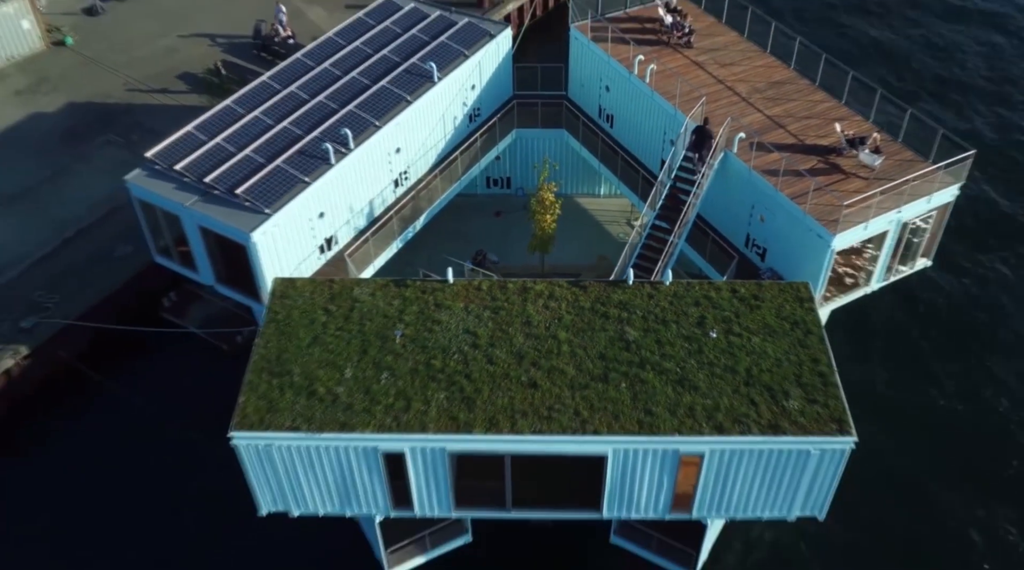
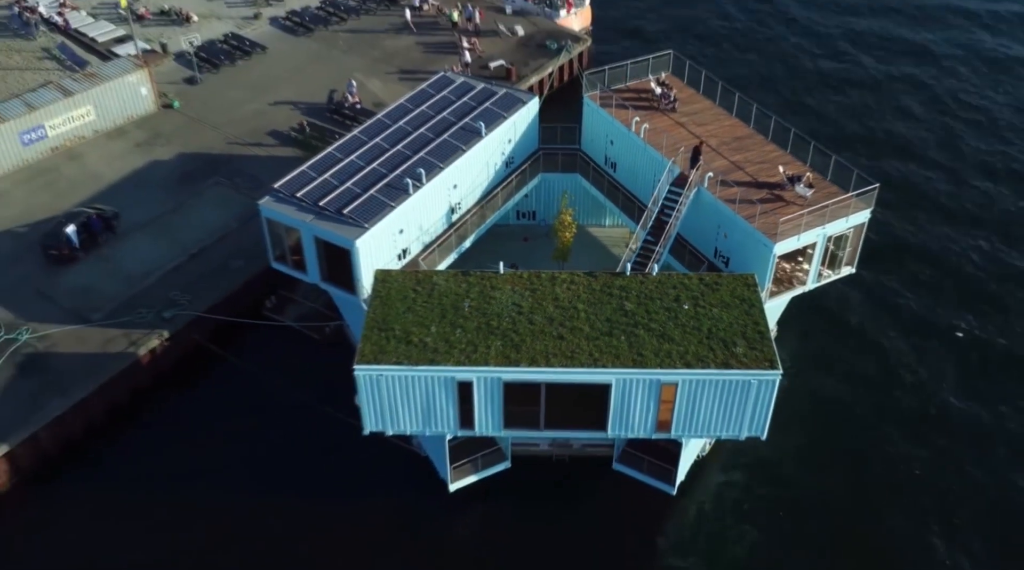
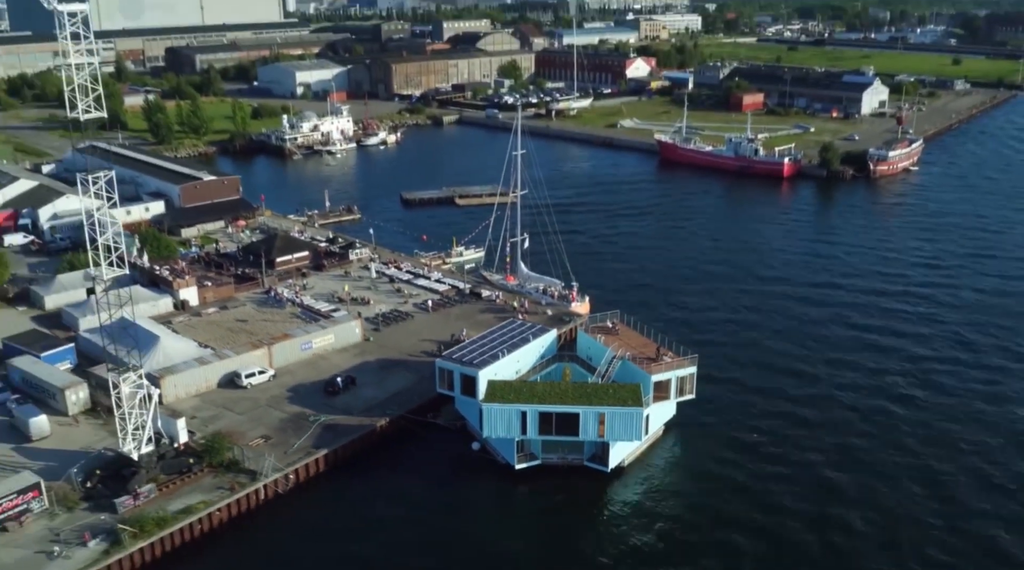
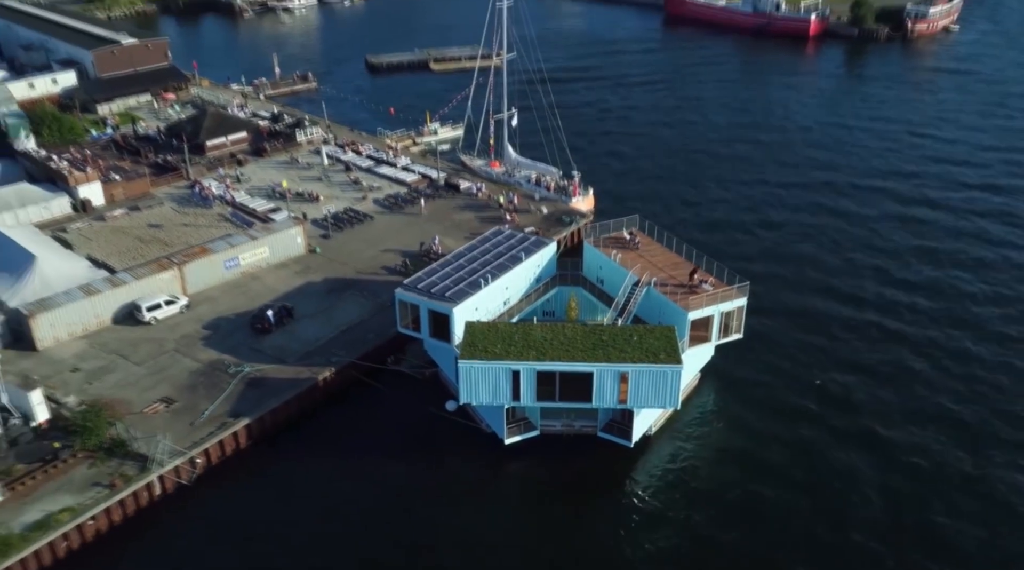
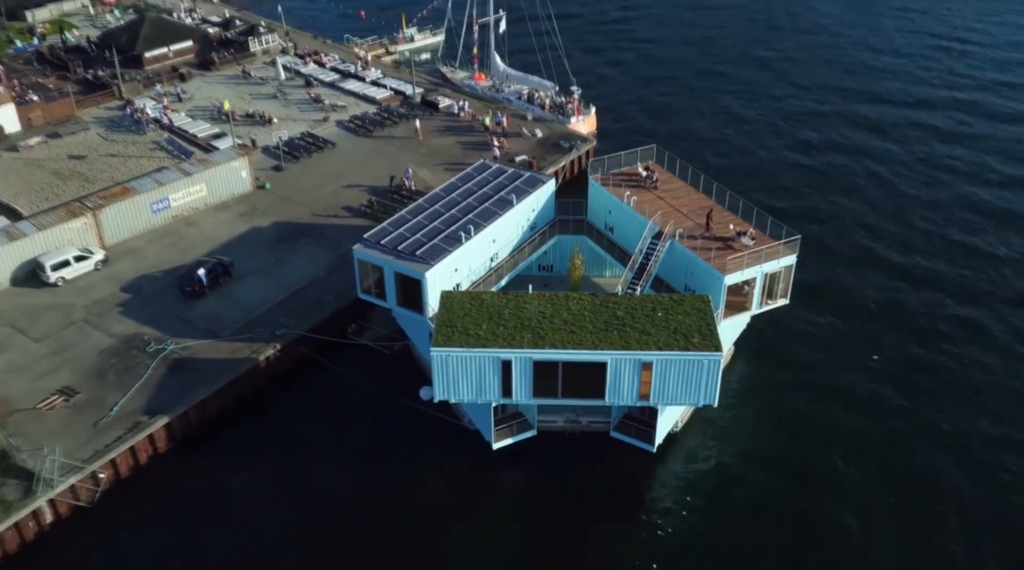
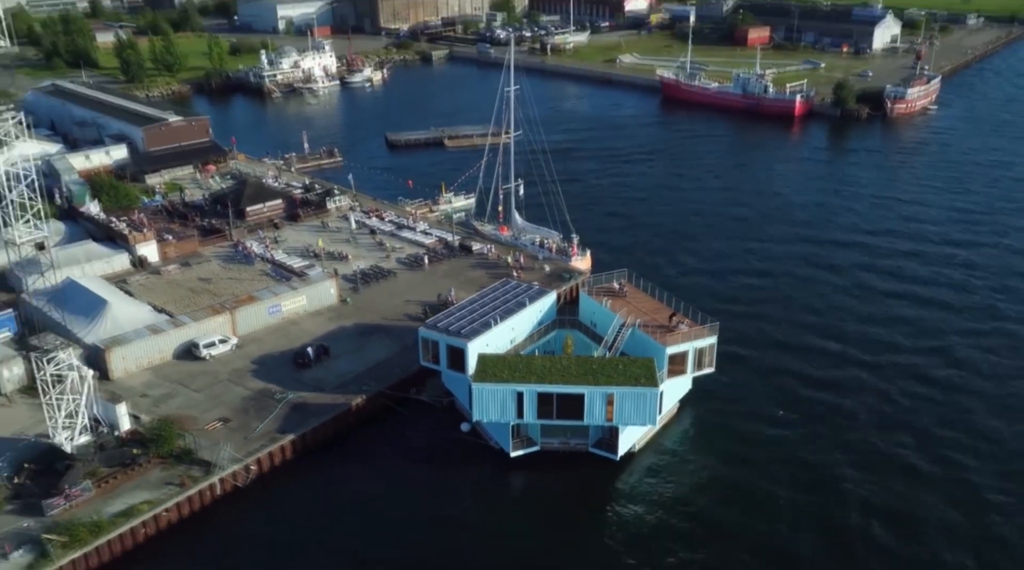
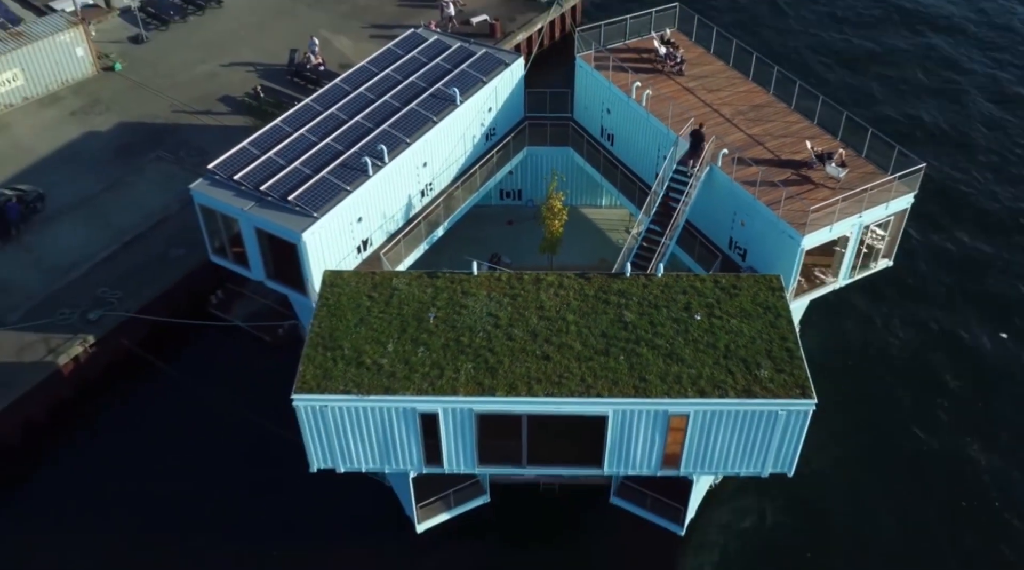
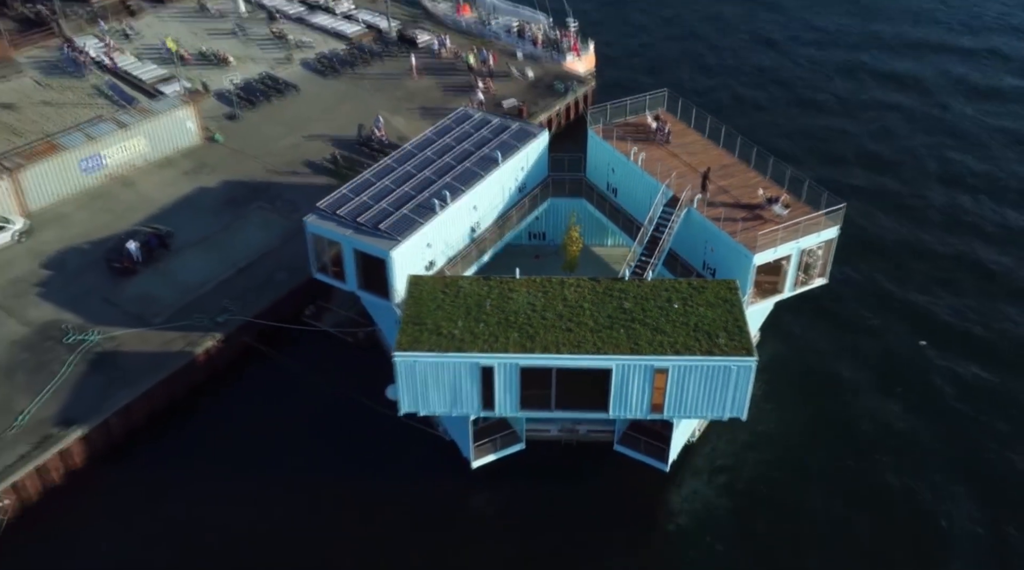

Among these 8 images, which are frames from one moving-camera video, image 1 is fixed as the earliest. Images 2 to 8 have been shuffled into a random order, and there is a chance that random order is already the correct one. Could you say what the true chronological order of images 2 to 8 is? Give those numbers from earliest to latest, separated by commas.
7, 2, 8, 5, 4, 6, 3
